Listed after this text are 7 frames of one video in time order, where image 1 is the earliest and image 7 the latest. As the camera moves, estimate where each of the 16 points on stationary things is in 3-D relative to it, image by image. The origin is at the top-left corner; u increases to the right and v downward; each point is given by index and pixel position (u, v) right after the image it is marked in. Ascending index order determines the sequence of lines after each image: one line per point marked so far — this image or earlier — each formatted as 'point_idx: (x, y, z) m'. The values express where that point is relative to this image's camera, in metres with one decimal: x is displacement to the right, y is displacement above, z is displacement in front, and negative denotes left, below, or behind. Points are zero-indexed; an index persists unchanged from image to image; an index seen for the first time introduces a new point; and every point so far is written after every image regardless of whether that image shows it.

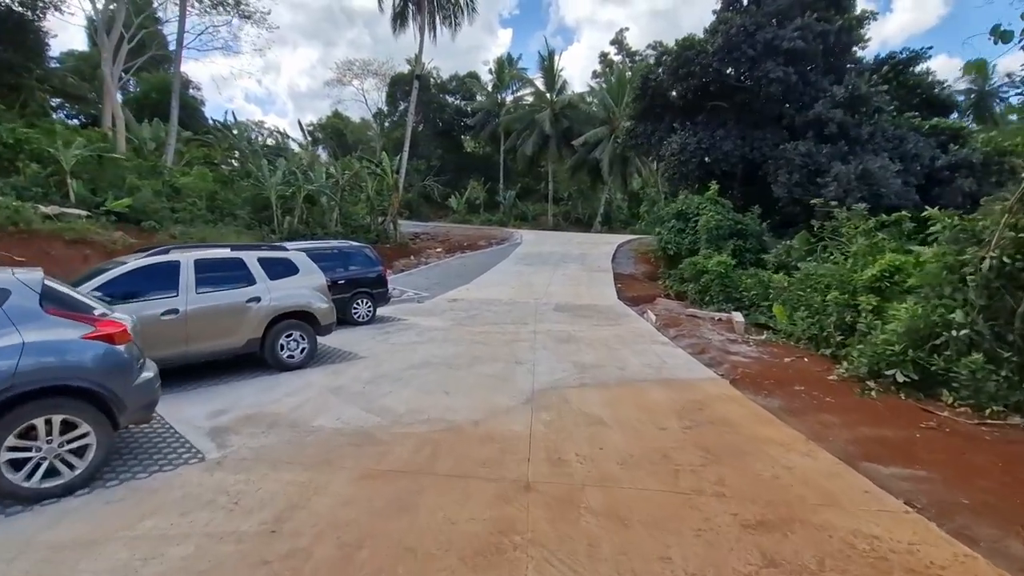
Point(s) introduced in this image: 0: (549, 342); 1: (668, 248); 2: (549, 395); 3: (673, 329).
0: (+0.5, -0.8, +7.7) m
1: (+4.2, +1.1, +13.9) m
2: (+0.4, -1.1, +5.0) m
3: (+2.8, -0.7, +8.7) m
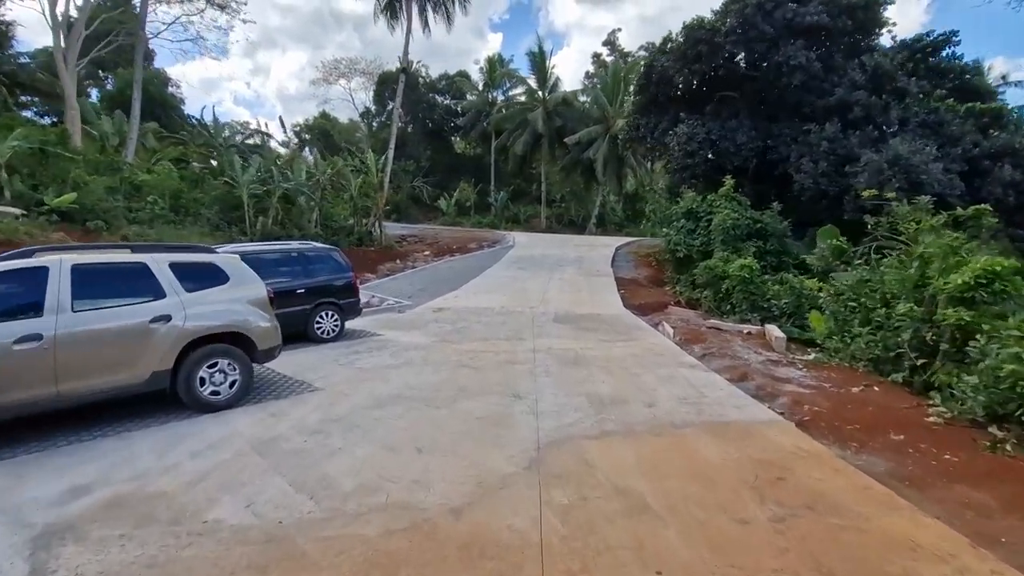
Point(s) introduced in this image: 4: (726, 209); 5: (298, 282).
0: (+0.5, -0.9, +6.3) m
1: (+4.1, +0.9, +12.6) m
2: (+0.3, -1.2, +3.6) m
3: (+2.7, -0.8, +7.3) m
4: (+4.9, +1.8, +11.7) m
5: (-3.1, +0.1, +7.4) m
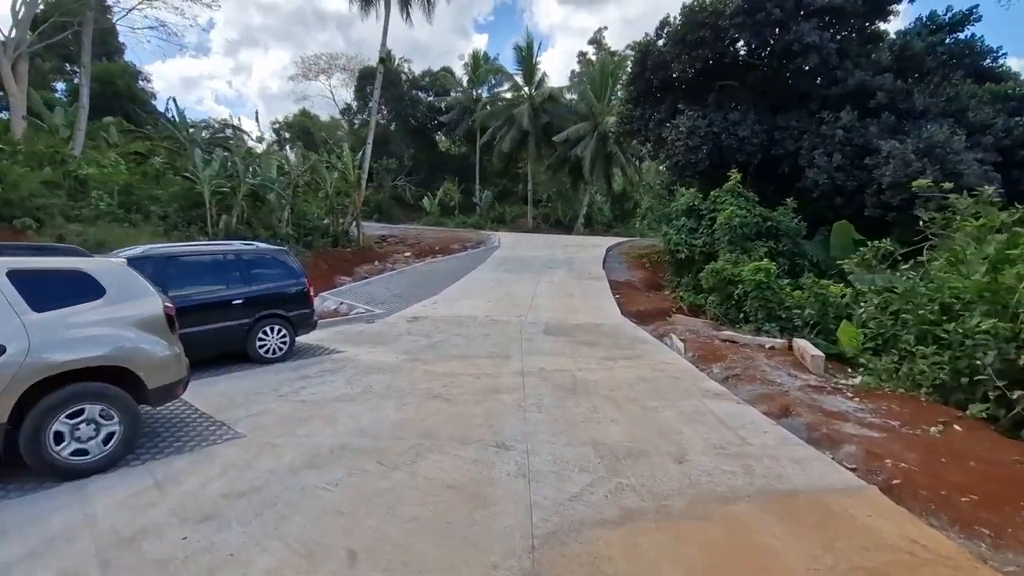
0: (+0.3, -1.0, +5.1) m
1: (+3.7, +0.8, +11.5) m
2: (+0.3, -1.3, +2.4) m
3: (+2.5, -0.9, +6.2) m
4: (+4.6, +1.7, +10.6) m
5: (-3.3, 0.0, +6.1) m
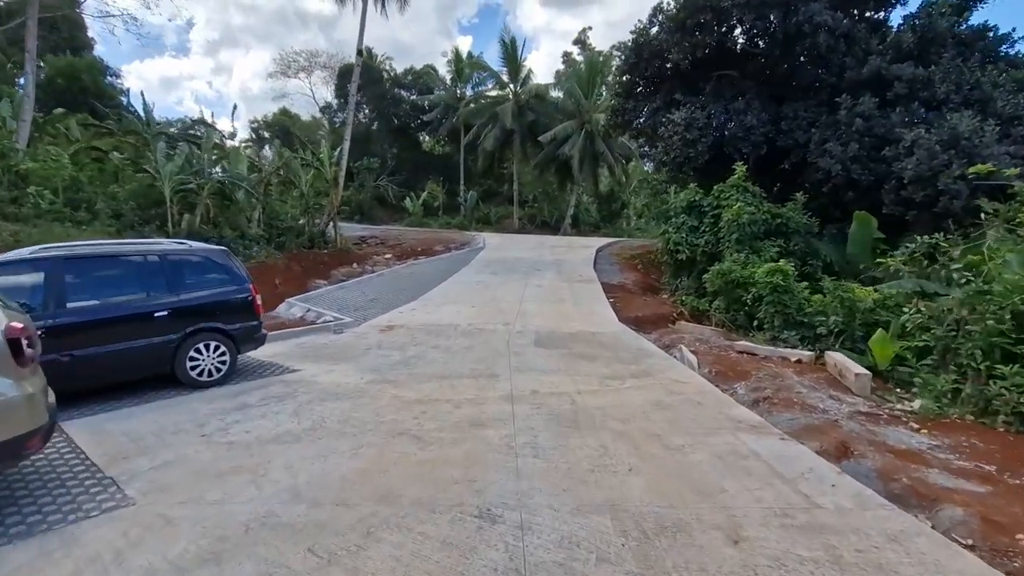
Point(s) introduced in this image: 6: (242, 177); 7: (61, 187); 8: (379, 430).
0: (+0.2, -1.1, +4.0) m
1: (+3.4, +0.8, +10.6) m
2: (+0.2, -1.3, +1.4) m
3: (+2.3, -1.0, +5.2) m
4: (+4.3, +1.6, +9.7) m
5: (-3.4, -0.1, +5.0) m
6: (-9.3, +3.8, +17.5) m
7: (-13.2, +3.0, +15.2) m
8: (-1.0, -1.1, +4.0) m
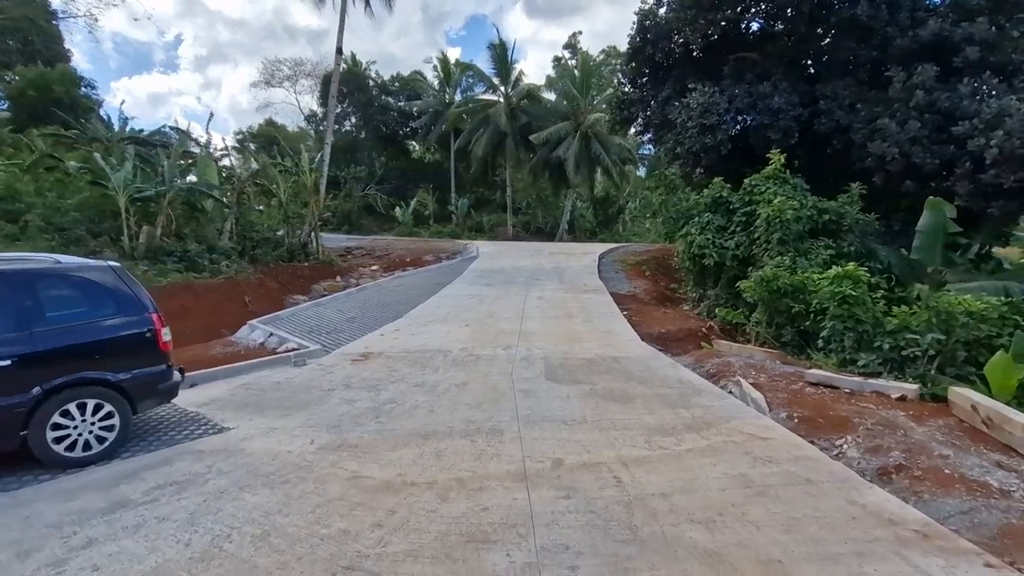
0: (+0.3, -1.3, +2.5) m
1: (+3.4, +0.6, +9.1) m
2: (+0.4, -1.4, -0.2) m
3: (+2.4, -1.1, +3.7) m
4: (+4.3, +1.5, +8.2) m
5: (-3.4, -0.3, +3.4) m
6: (-9.4, +3.2, +15.9) m
7: (-13.4, +2.3, +13.5) m
8: (-0.9, -1.3, +2.5) m
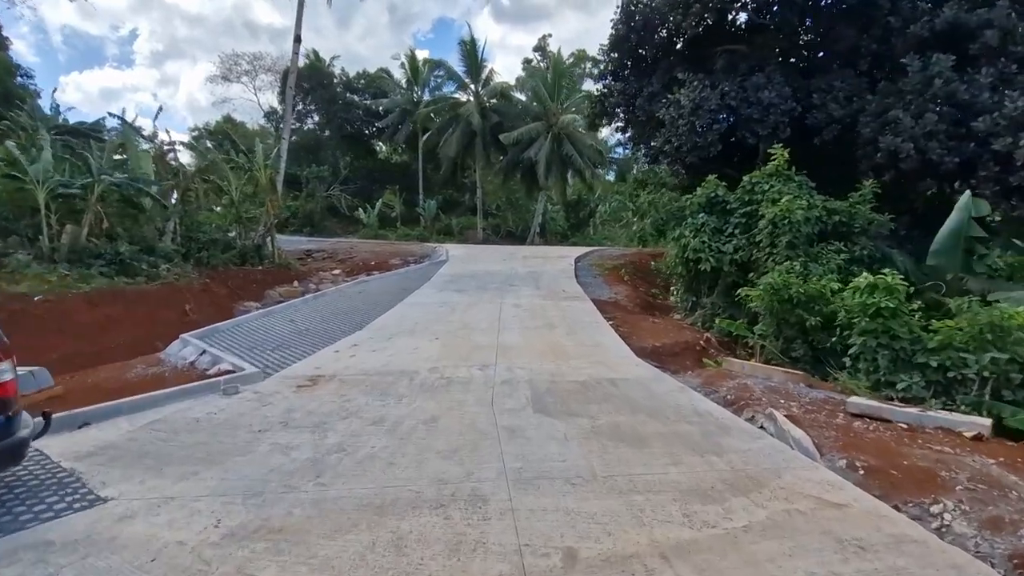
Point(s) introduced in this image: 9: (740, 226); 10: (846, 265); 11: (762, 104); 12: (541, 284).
0: (+0.3, -1.3, +1.4) m
1: (+3.0, +0.5, +8.2) m
2: (+0.6, -1.5, -1.2) m
3: (+2.4, -1.2, +2.8) m
4: (+3.9, +1.4, +7.4) m
5: (-3.4, -0.4, +2.1) m
6: (-10.2, +3.0, +14.3) m
7: (-14.0, +2.2, +11.7) m
8: (-0.9, -1.4, +1.3) m
9: (+3.6, +1.0, +8.2) m
10: (+4.5, +0.3, +6.9) m
11: (+4.6, +3.3, +9.1) m
12: (+0.8, +0.1, +13.7) m
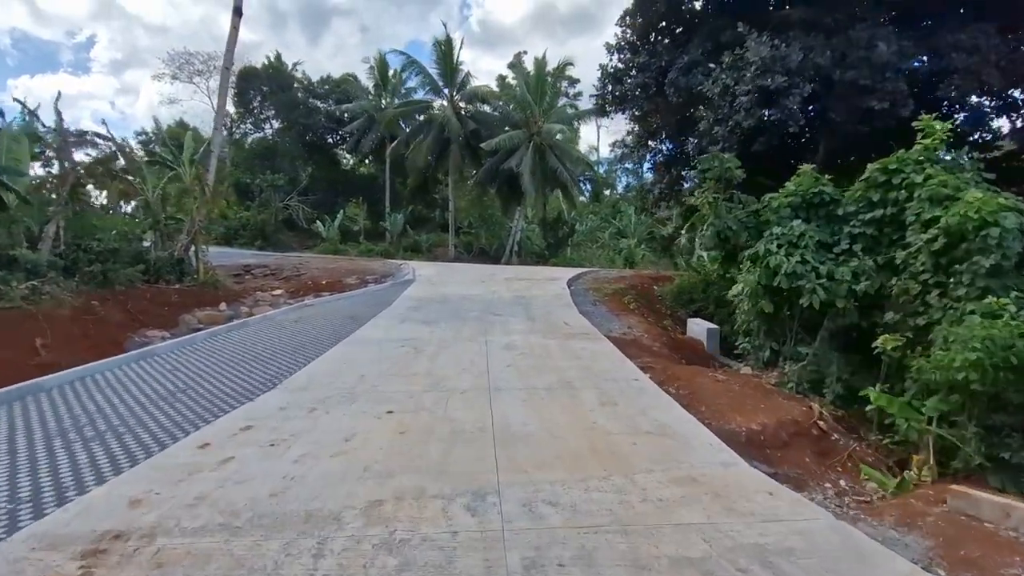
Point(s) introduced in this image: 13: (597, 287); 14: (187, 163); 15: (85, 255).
0: (+0.8, -1.5, -1.7) m
1: (+3.0, 0.0, +5.3) m
2: (+1.2, -1.6, -4.3) m
3: (+2.7, -1.4, -0.2) m
4: (+4.0, +0.9, +4.6) m
5: (-3.0, -0.6, -1.2) m
6: (-10.5, +2.5, +10.6) m
7: (-14.1, +1.8, +7.8) m
8: (-0.5, -1.5, -1.9) m
9: (+3.6, +0.5, +5.3) m
10: (+4.6, -0.1, +4.1) m
11: (+4.6, +2.8, +6.4) m
12: (+0.4, -0.5, +10.6) m
13: (+2.5, 0.0, +14.8) m
14: (-8.9, +3.5, +13.3) m
15: (-10.2, +0.8, +12.1) m
